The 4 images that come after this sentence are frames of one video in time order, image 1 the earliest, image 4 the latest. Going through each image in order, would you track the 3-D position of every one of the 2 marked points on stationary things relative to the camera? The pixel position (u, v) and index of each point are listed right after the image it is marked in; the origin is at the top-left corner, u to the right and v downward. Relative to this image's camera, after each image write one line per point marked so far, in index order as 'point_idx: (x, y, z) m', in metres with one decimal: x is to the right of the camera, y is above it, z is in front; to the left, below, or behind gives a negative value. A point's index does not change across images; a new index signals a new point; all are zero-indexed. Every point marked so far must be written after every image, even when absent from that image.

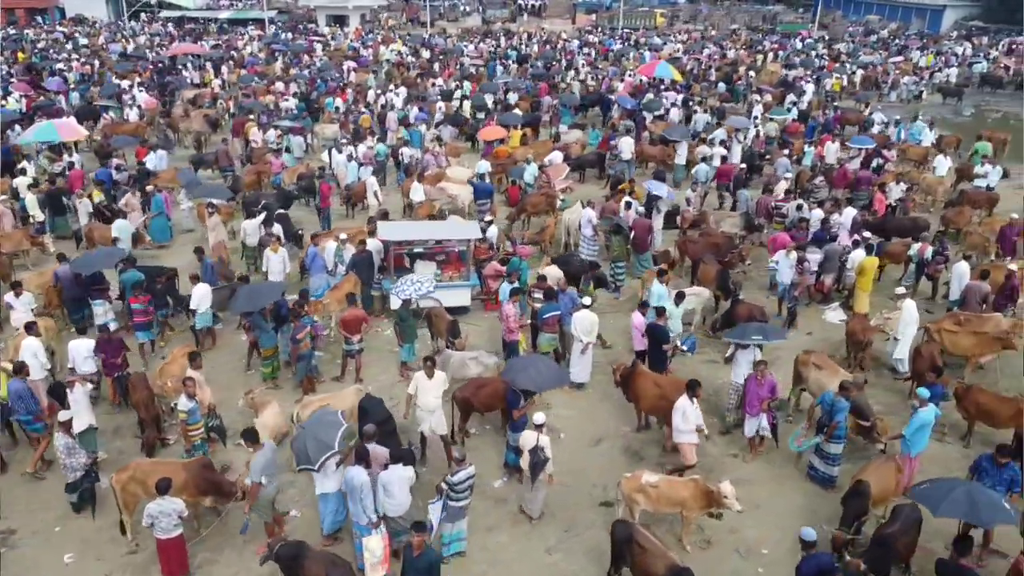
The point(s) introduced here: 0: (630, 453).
0: (+1.4, -2.0, +9.6) m
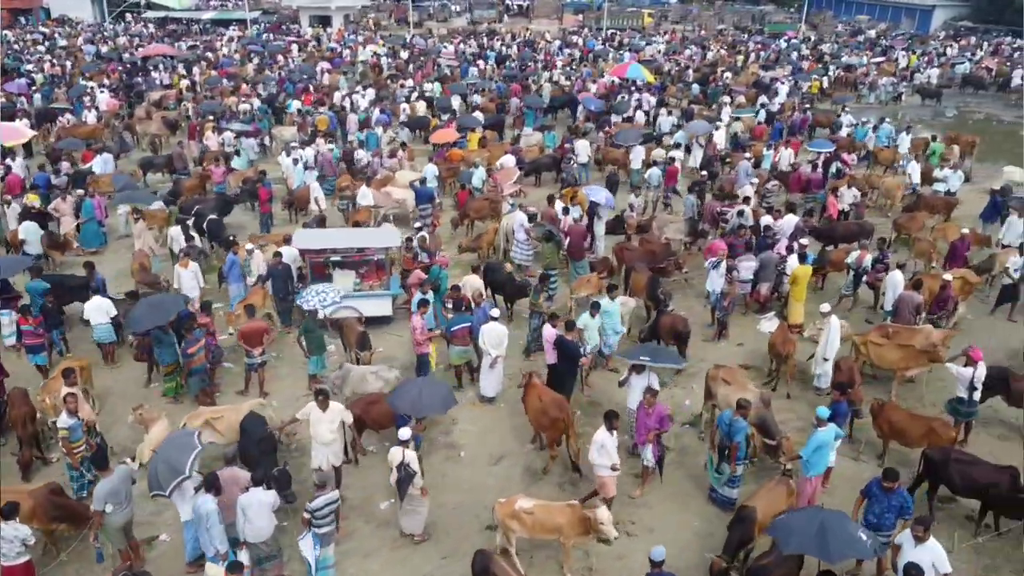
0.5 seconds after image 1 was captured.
0: (+0.2, -2.1, +9.2) m
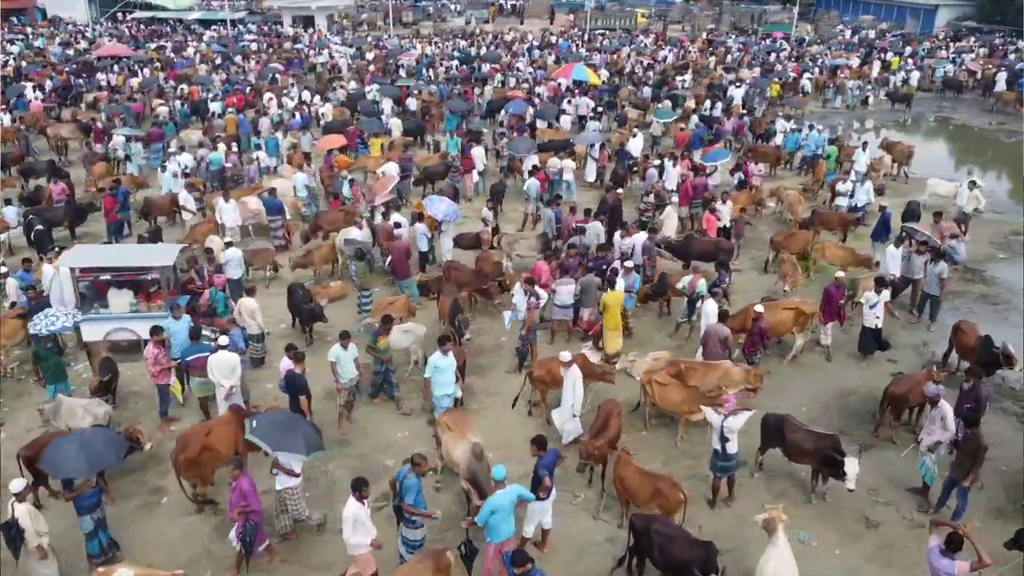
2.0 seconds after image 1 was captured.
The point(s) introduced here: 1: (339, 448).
0: (-3.0, -2.5, +8.3) m
1: (-2.1, -1.9, +9.7) m
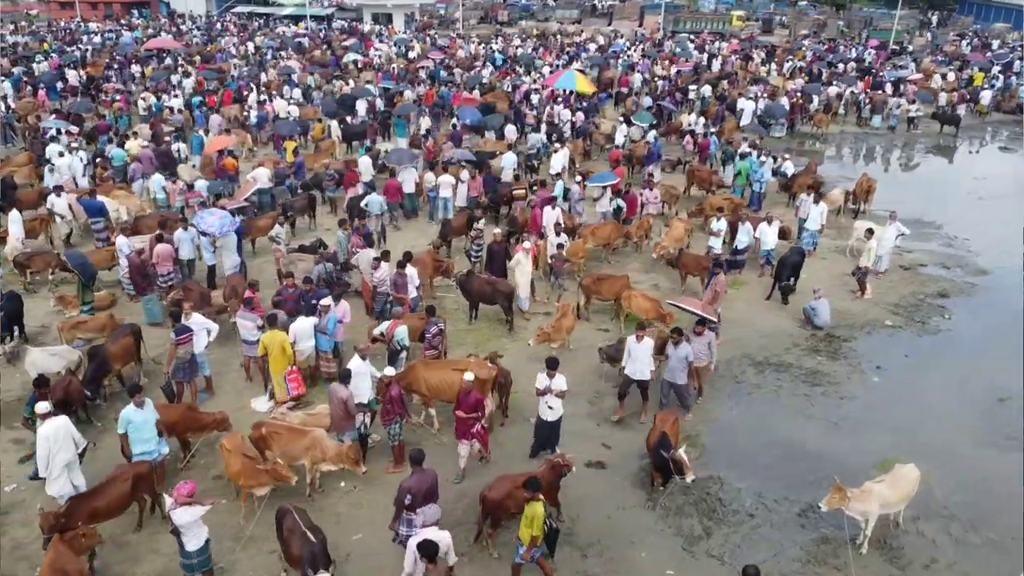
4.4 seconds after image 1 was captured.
0: (-8.1, -2.6, +8.0) m
1: (-6.9, -2.2, +9.1) m
